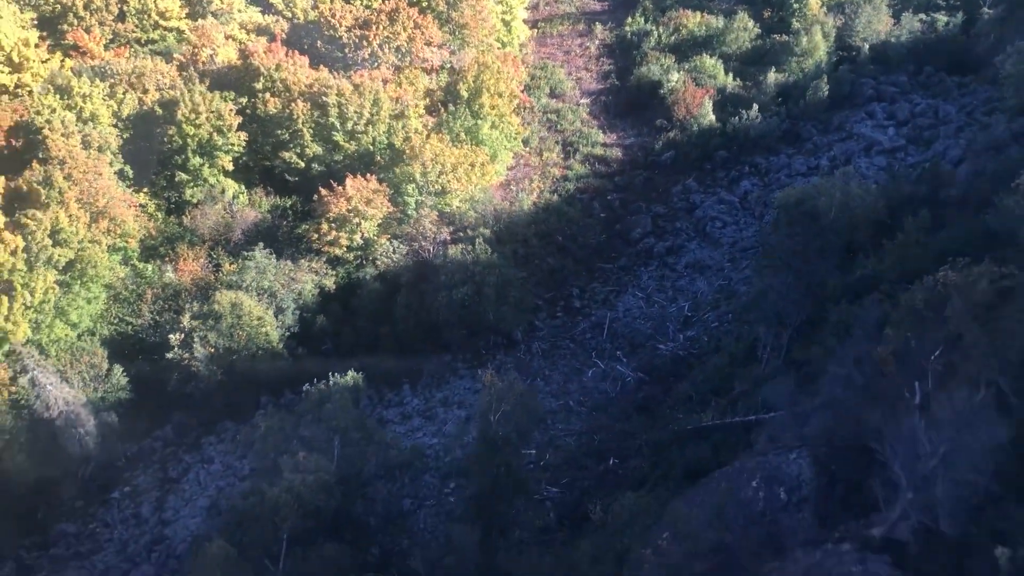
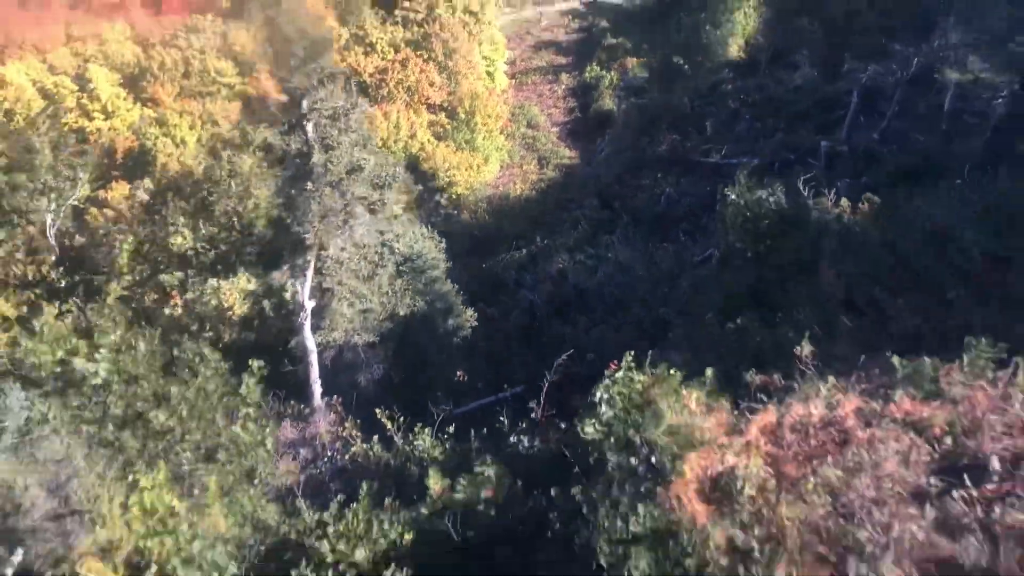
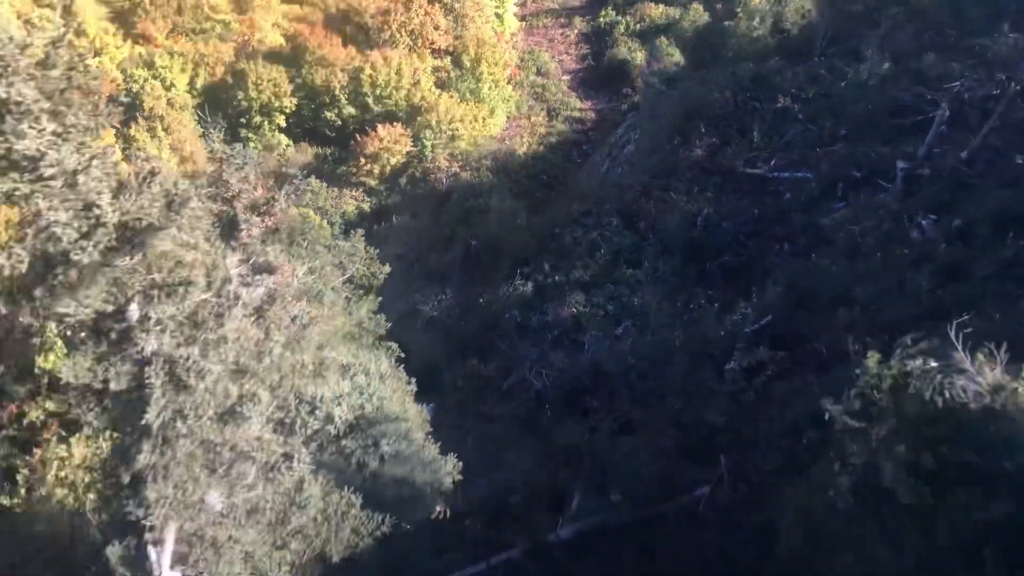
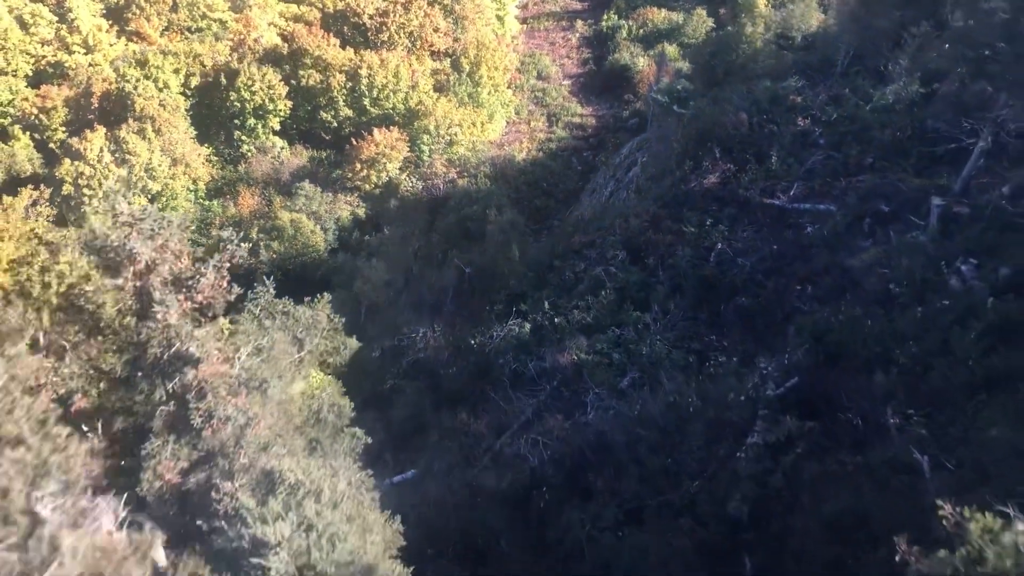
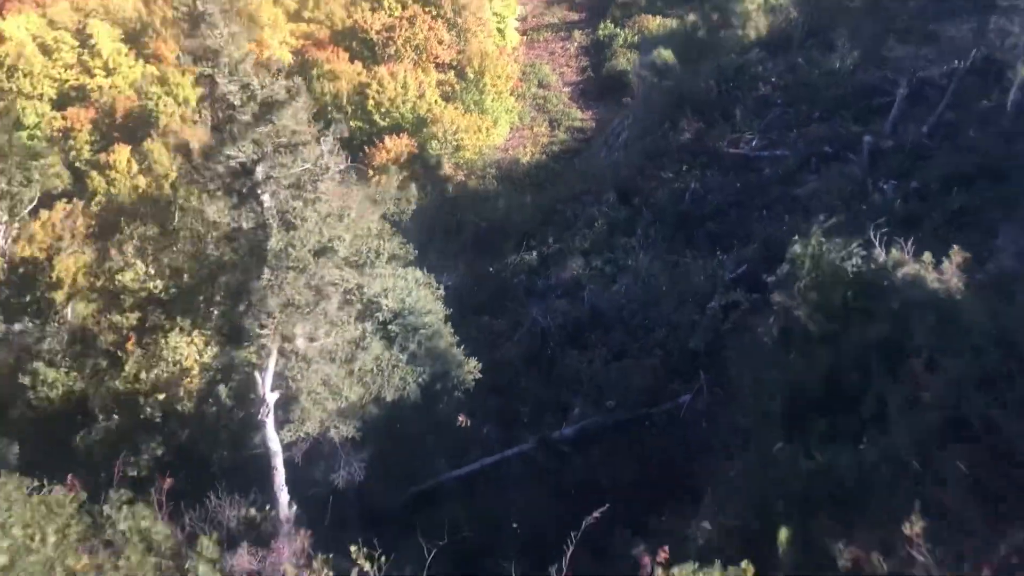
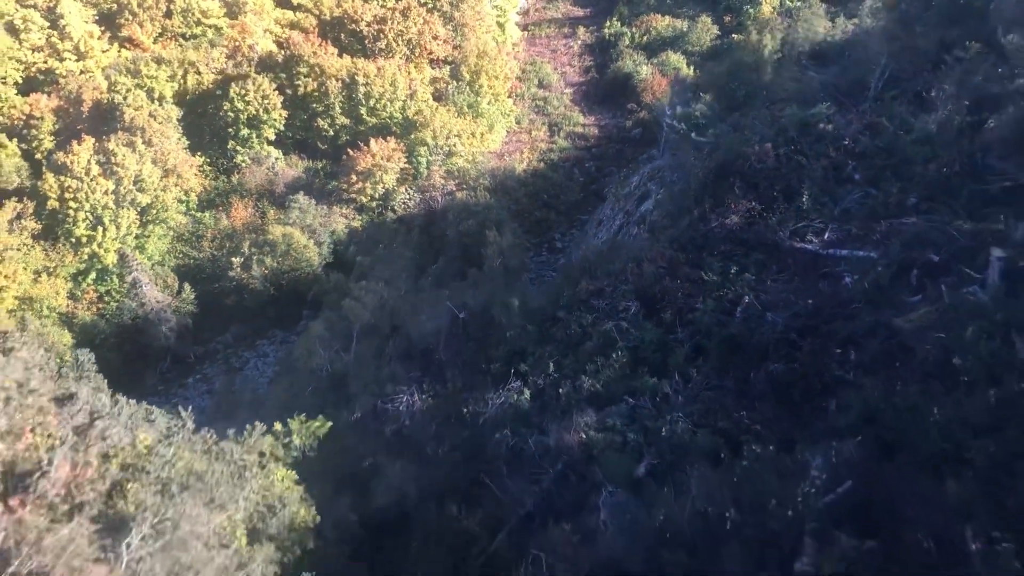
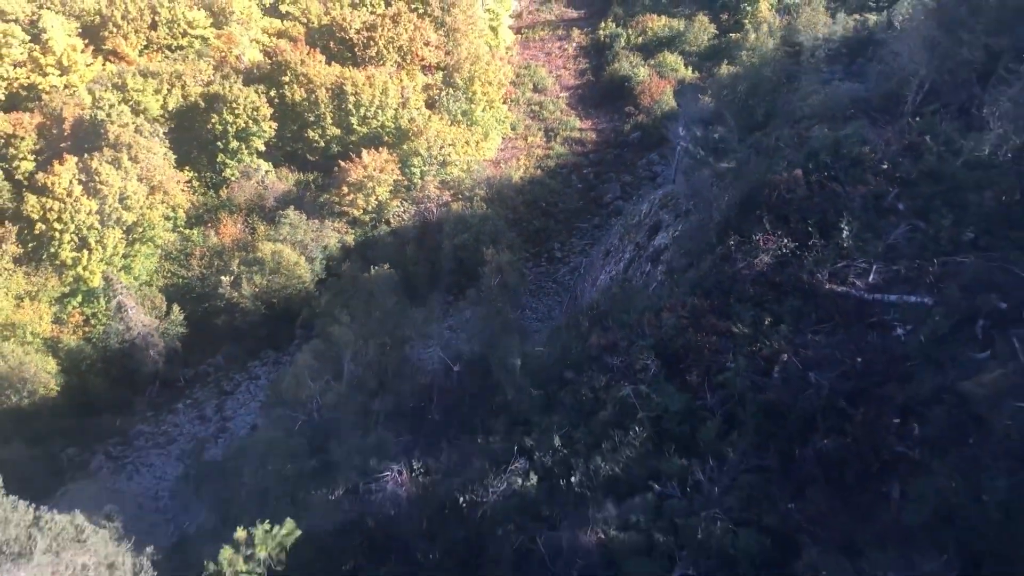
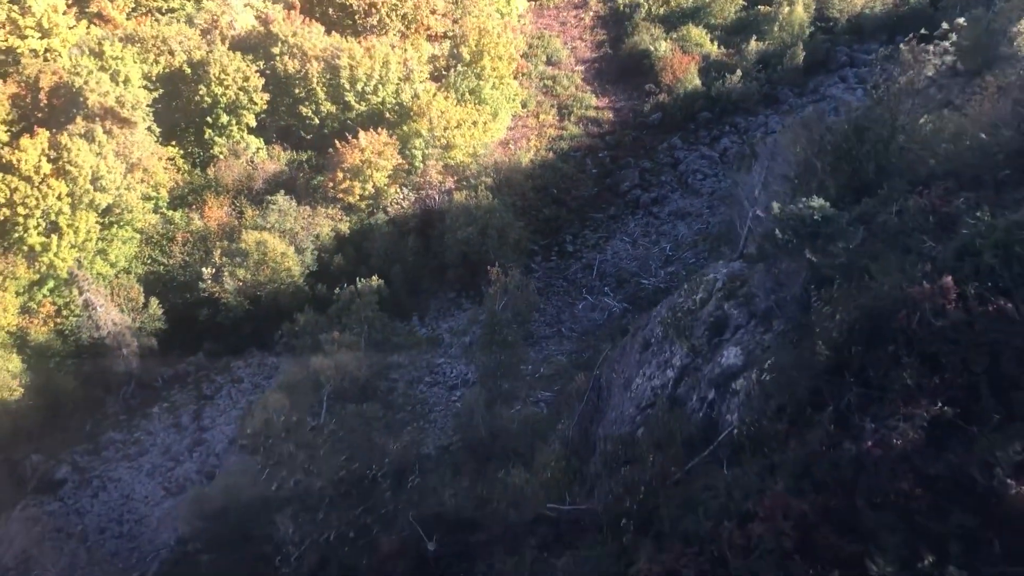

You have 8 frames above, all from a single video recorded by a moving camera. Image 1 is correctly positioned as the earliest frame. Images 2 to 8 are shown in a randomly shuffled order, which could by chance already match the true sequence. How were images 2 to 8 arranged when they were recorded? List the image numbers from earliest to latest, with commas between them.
8, 7, 6, 4, 3, 5, 2
